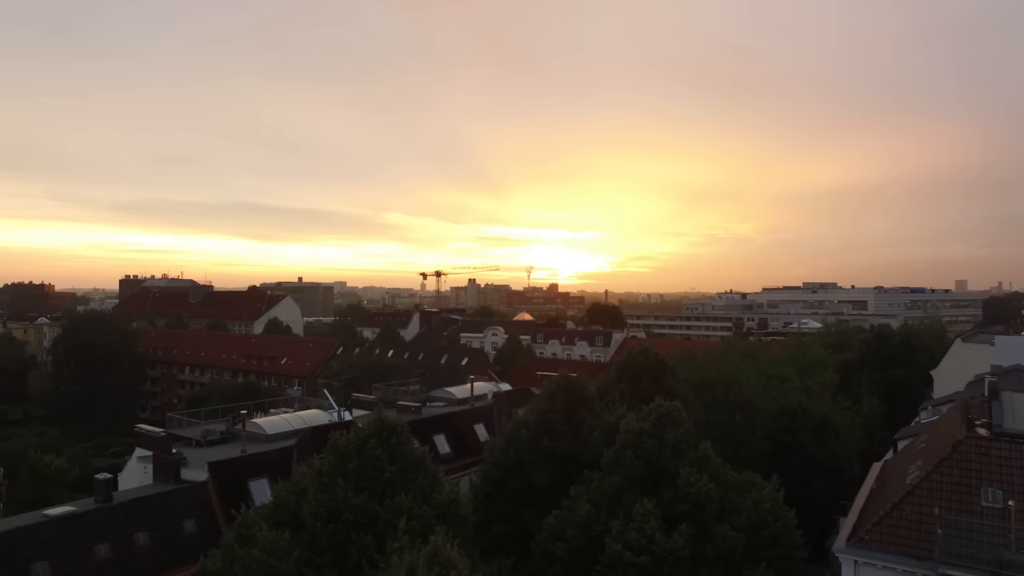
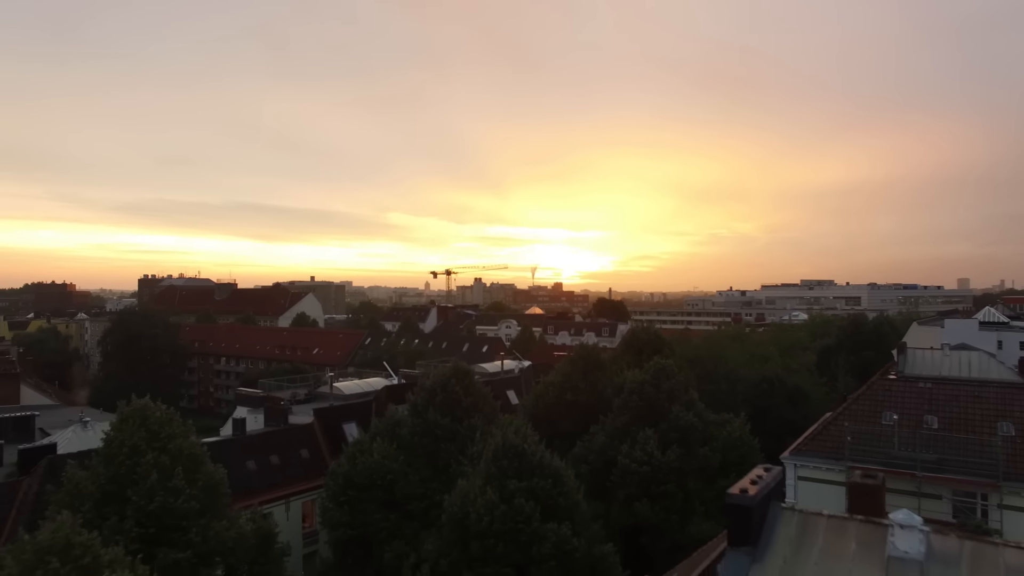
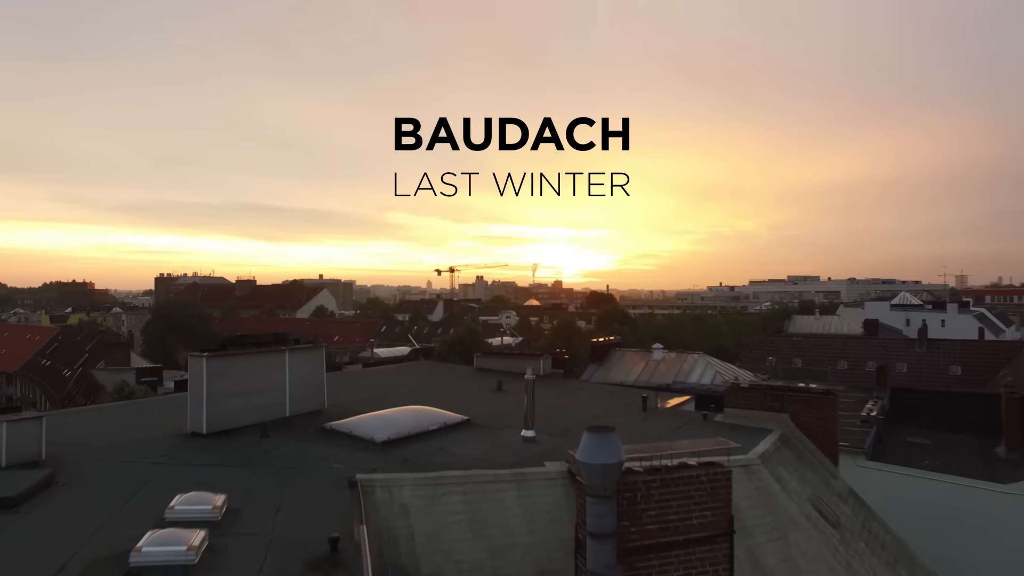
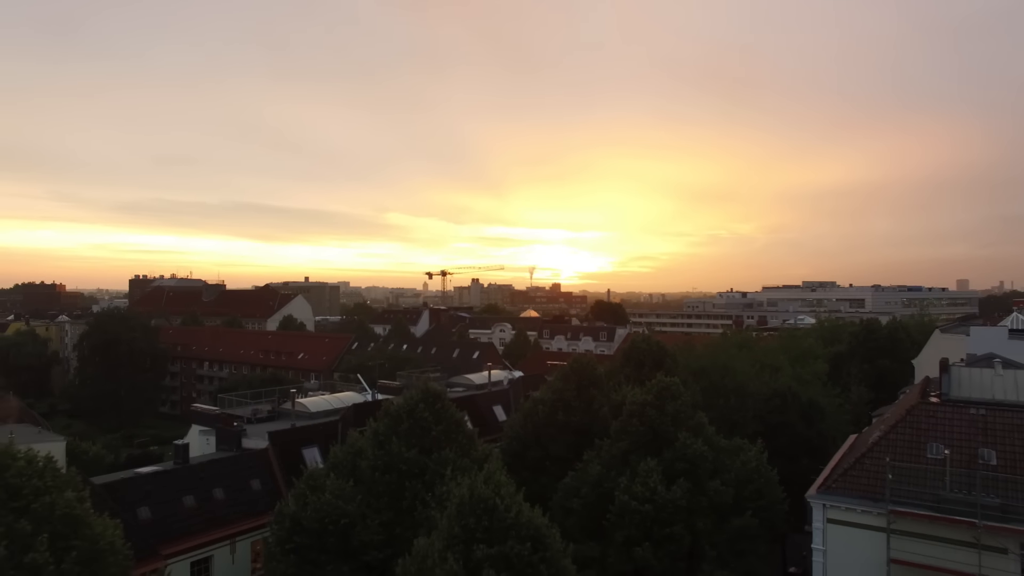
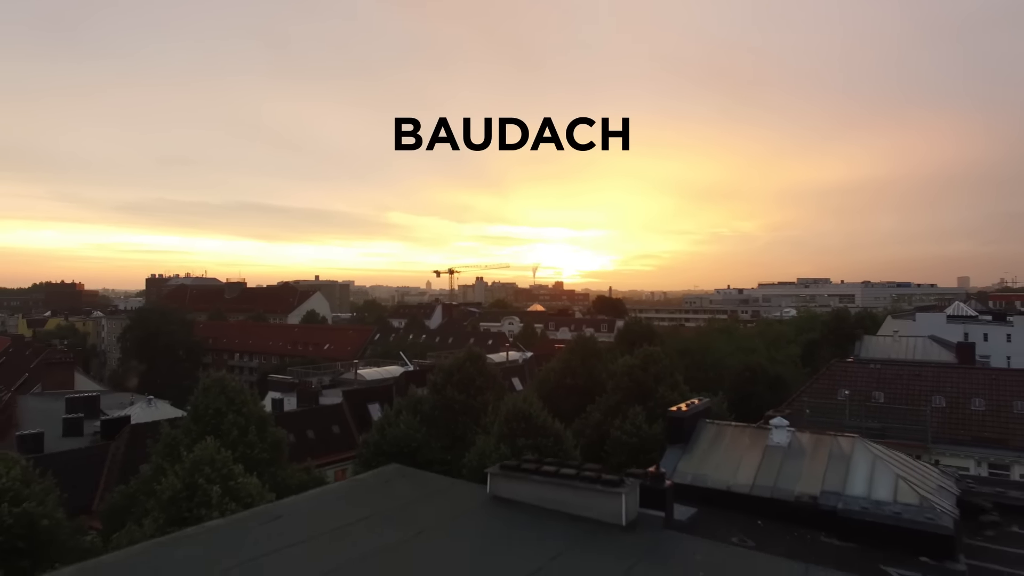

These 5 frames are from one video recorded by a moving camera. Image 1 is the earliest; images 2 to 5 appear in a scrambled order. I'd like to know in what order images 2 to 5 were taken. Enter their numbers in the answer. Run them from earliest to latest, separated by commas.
4, 2, 5, 3
